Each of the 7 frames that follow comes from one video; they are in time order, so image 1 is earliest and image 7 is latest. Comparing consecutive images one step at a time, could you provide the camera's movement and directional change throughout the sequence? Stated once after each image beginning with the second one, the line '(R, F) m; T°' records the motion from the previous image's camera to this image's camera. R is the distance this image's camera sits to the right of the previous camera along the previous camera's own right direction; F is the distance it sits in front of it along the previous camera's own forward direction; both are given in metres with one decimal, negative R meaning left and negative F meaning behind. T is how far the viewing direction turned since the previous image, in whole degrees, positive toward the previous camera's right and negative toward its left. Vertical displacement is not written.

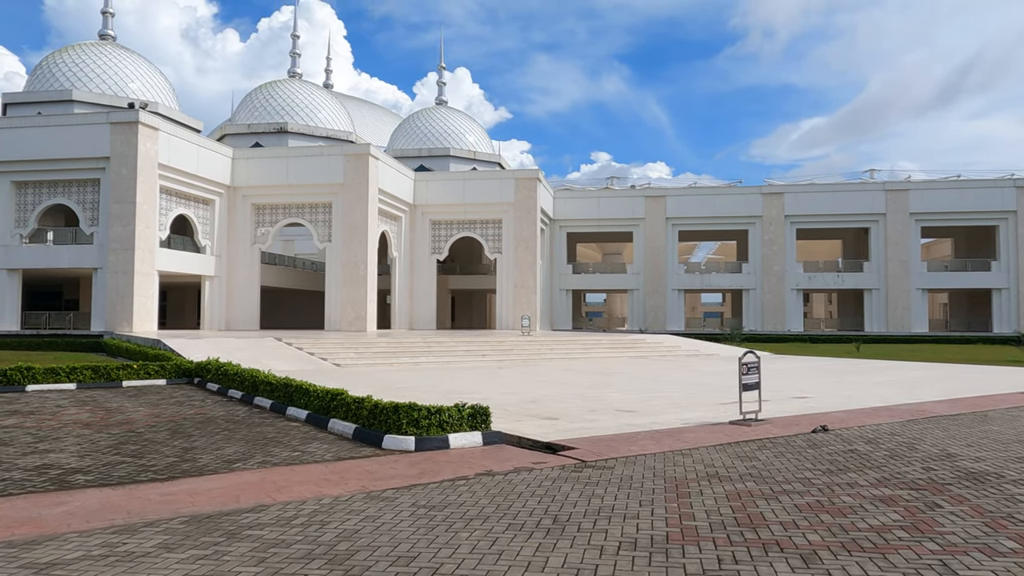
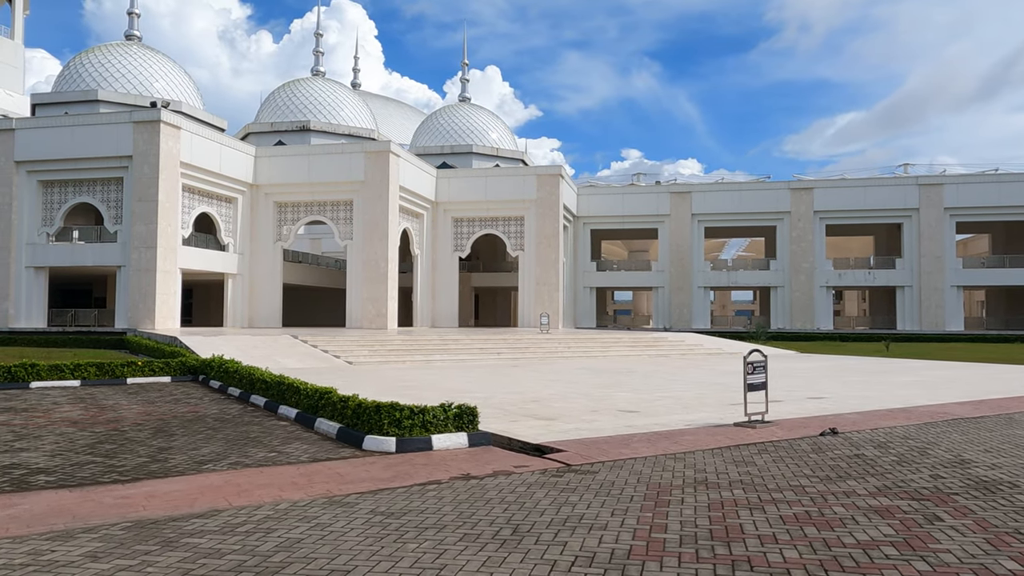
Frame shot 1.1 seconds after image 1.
(+0.3, +0.3) m; -2°
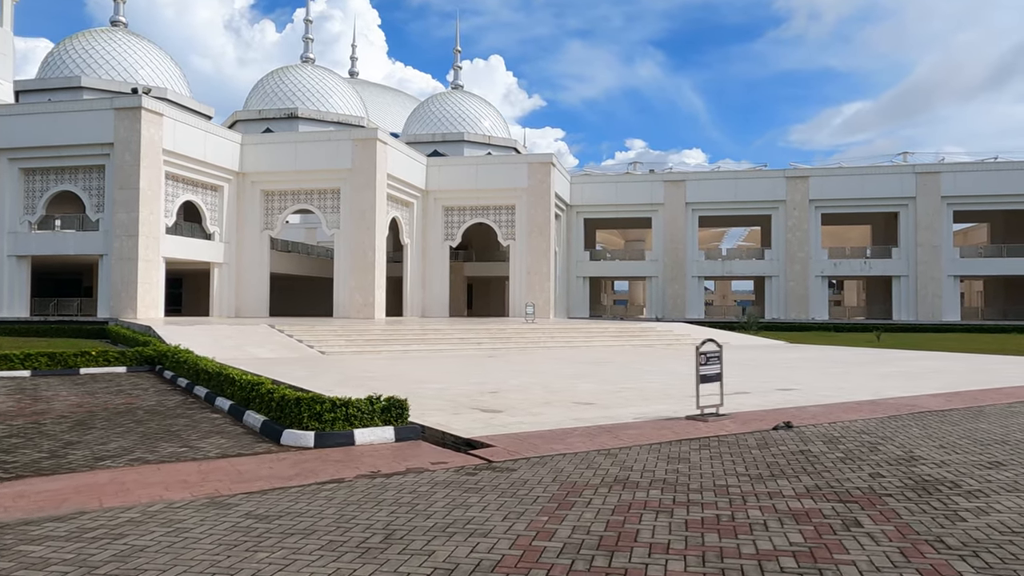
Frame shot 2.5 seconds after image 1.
(+0.5, +0.3) m; 0°
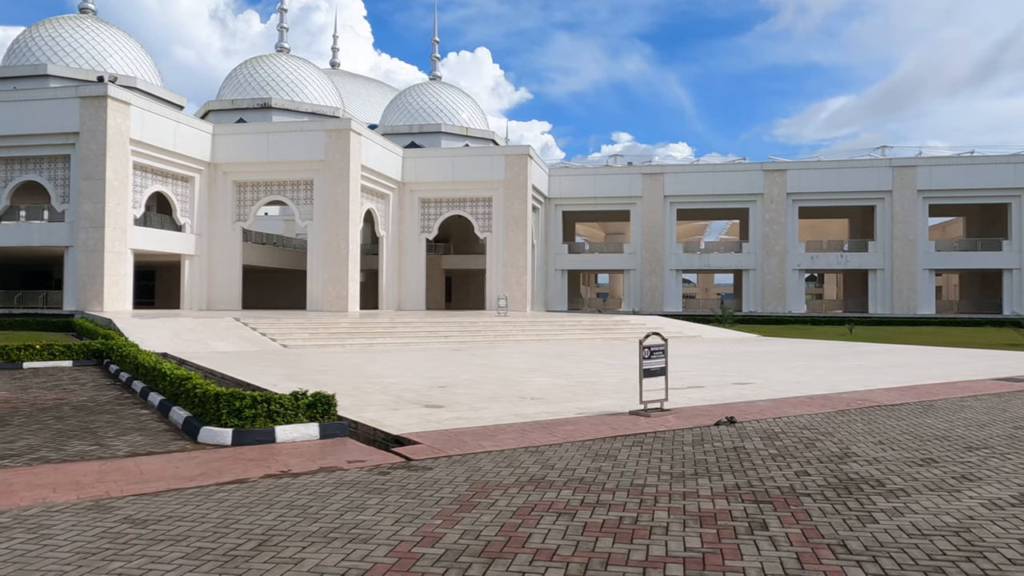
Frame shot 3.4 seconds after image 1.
(+0.4, +0.2) m; +1°
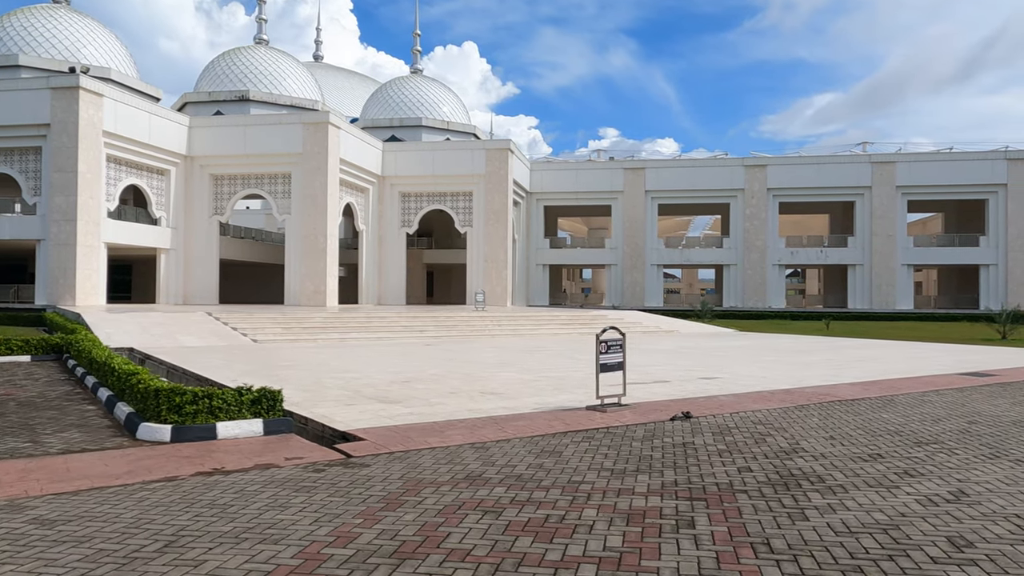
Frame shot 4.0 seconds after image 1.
(+0.3, +0.1) m; +1°
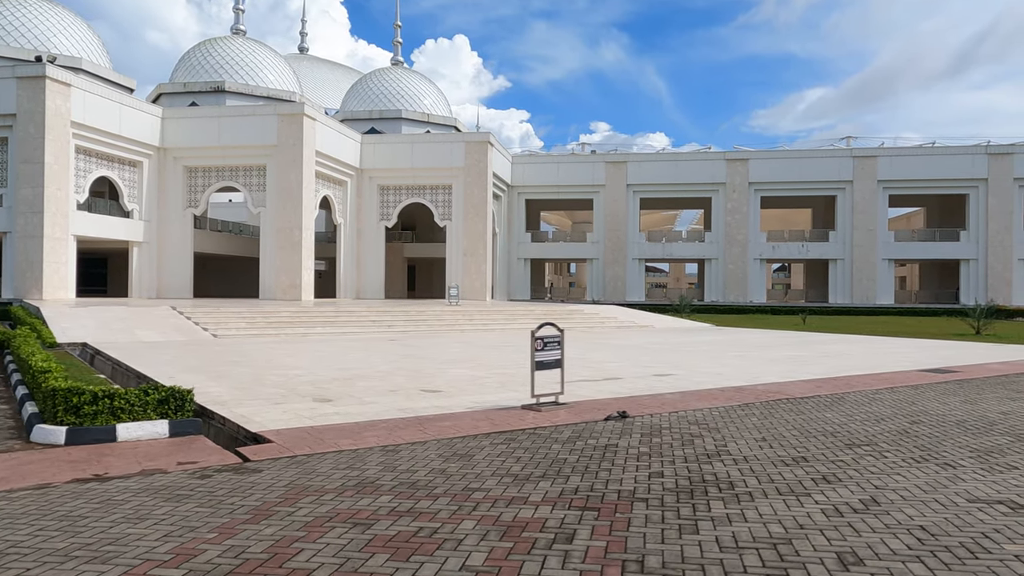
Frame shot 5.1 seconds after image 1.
(+0.5, +0.2) m; +1°
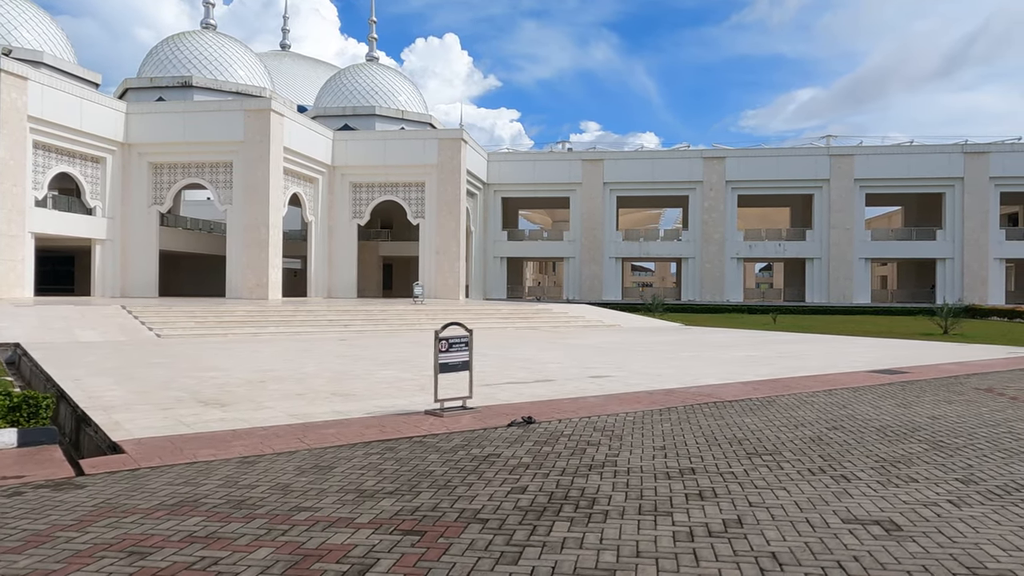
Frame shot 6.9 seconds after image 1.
(+0.7, +0.4) m; +1°
